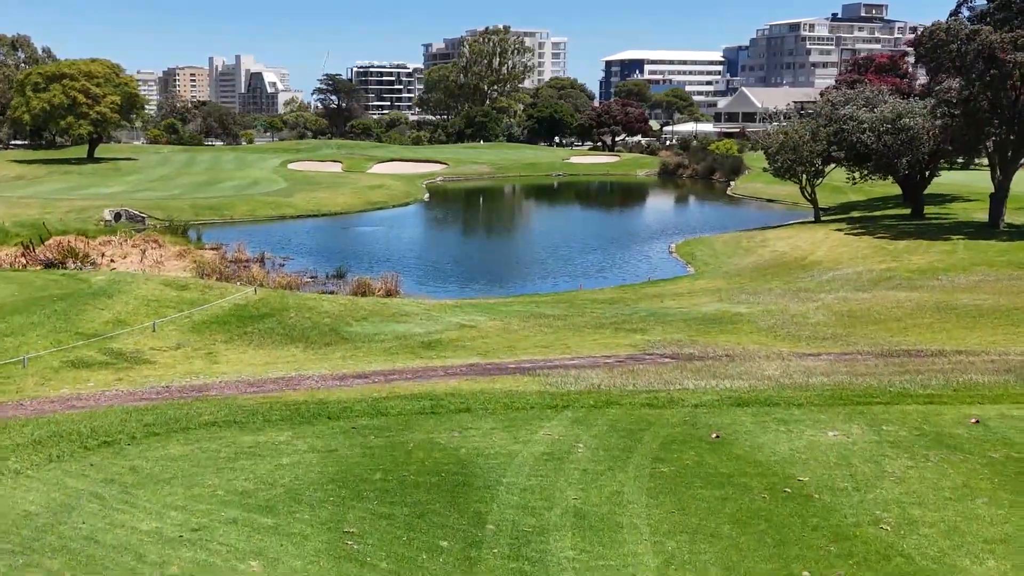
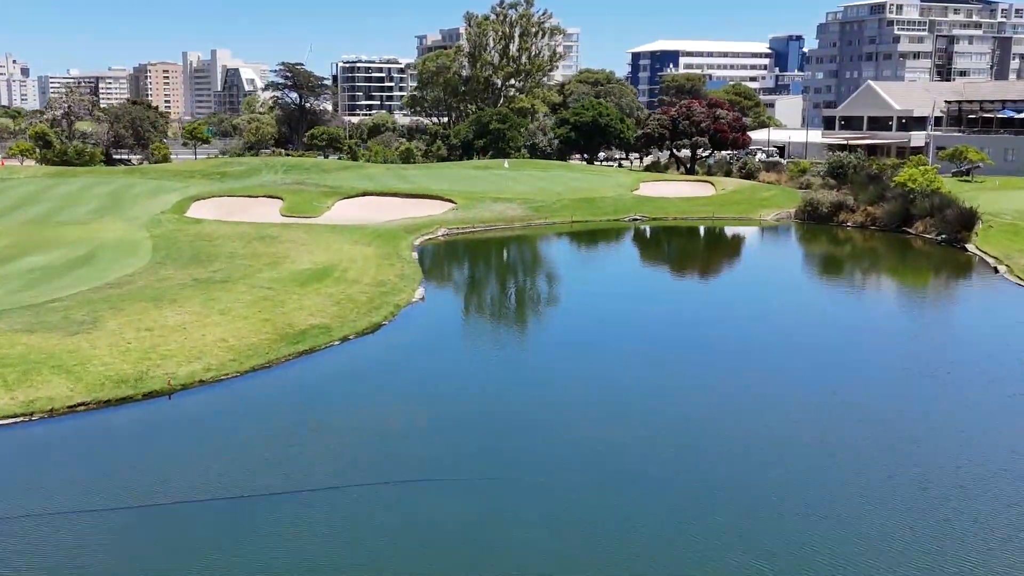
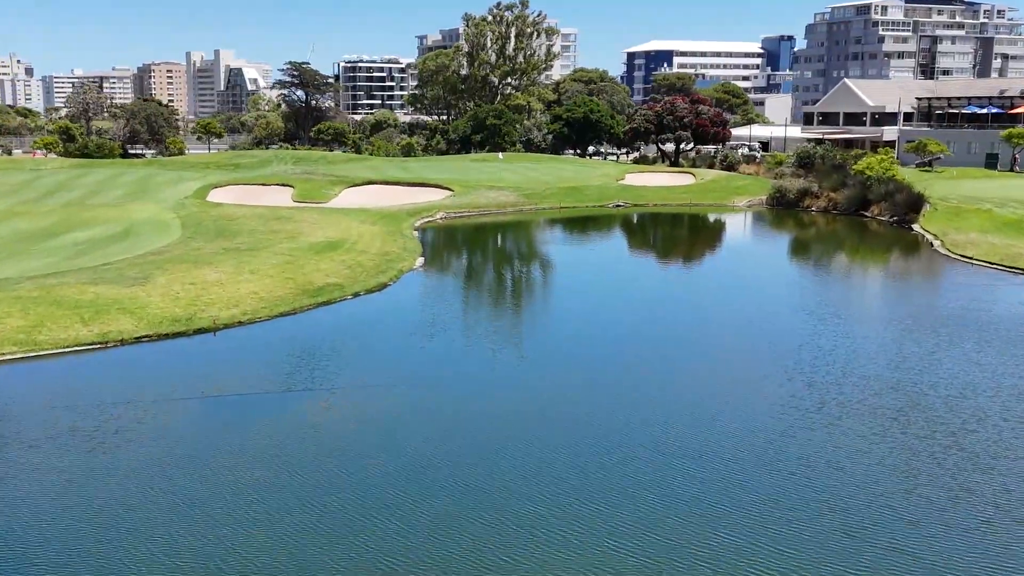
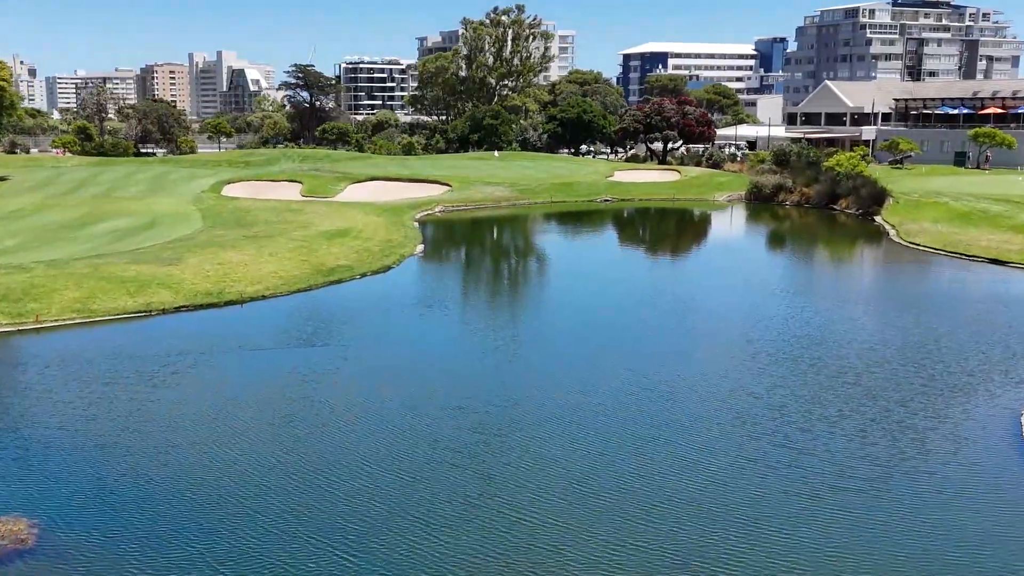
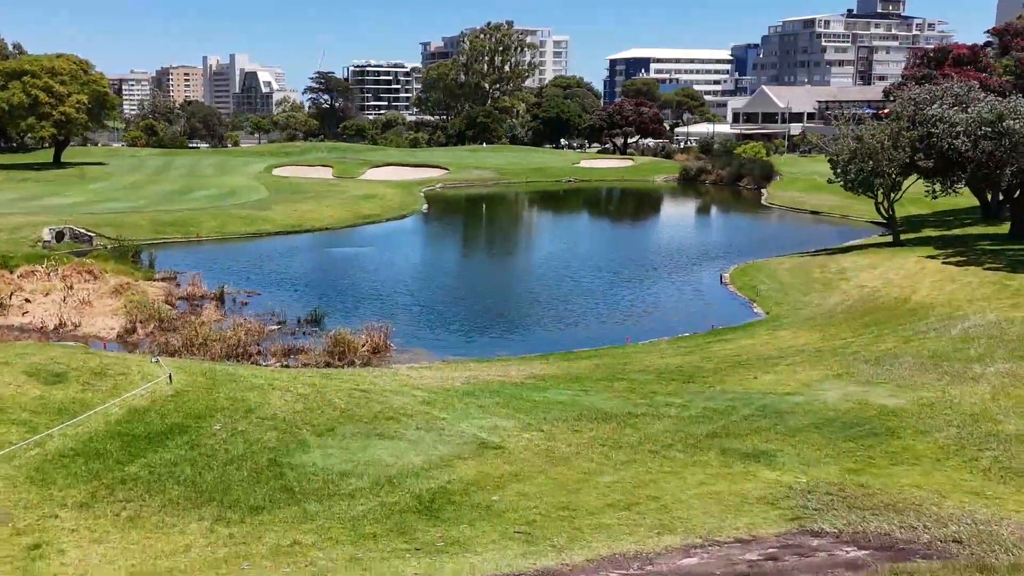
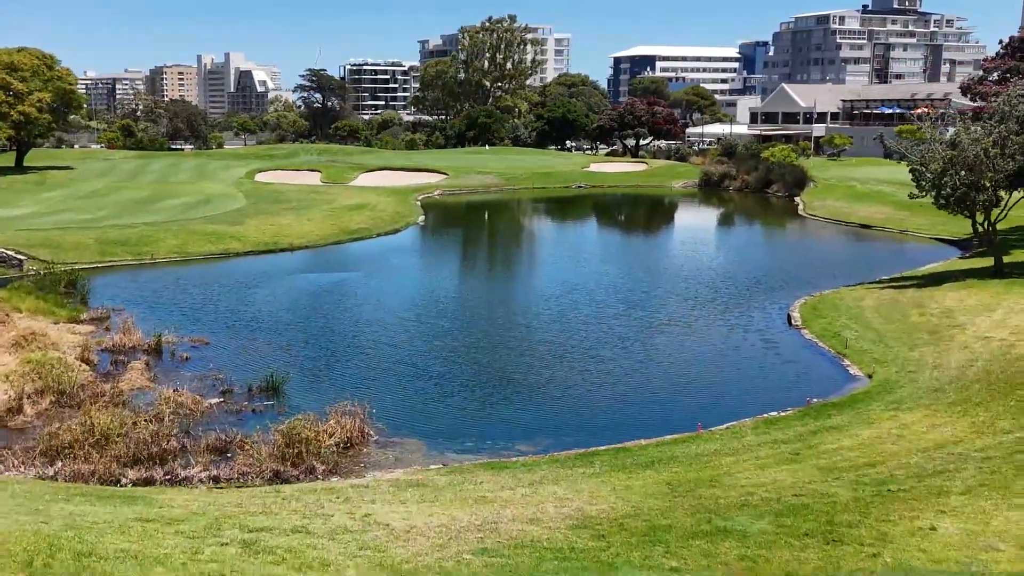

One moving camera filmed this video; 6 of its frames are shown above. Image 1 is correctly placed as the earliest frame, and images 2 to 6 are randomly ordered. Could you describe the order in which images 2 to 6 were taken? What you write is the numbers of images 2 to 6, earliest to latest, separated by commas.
5, 6, 4, 3, 2
